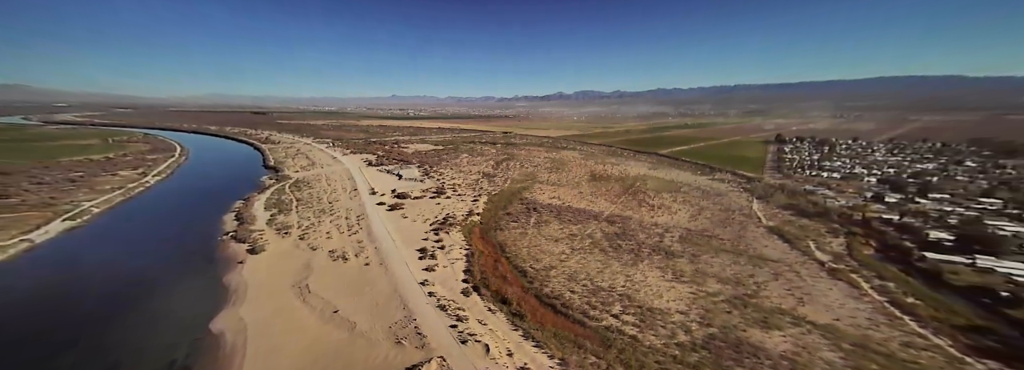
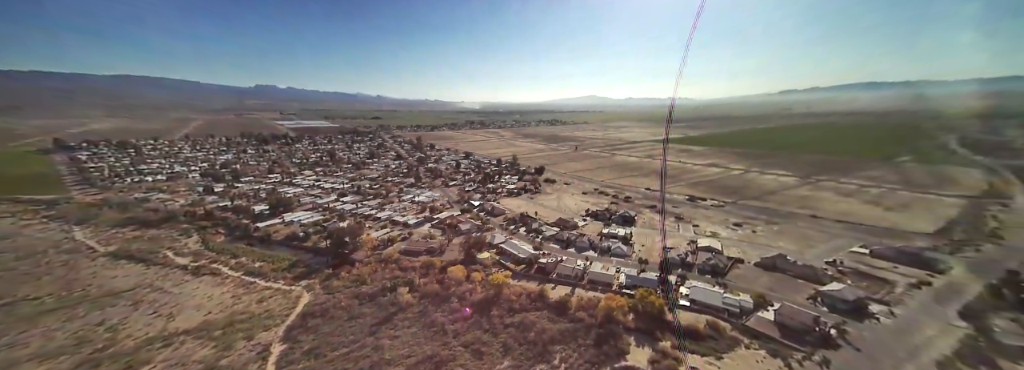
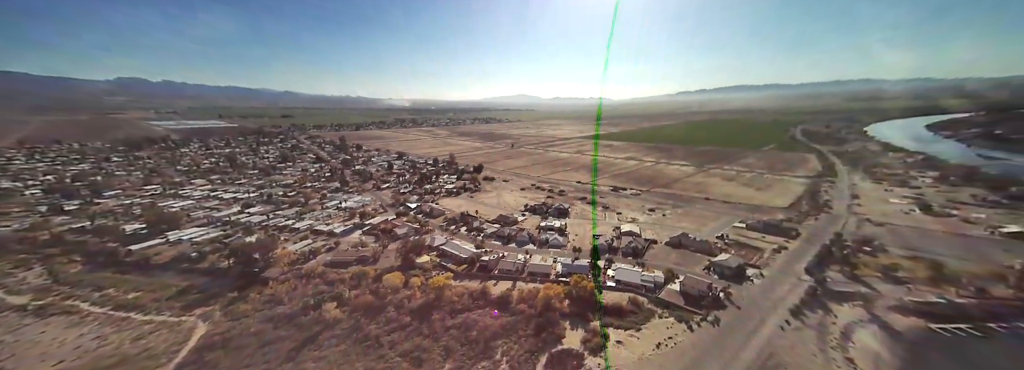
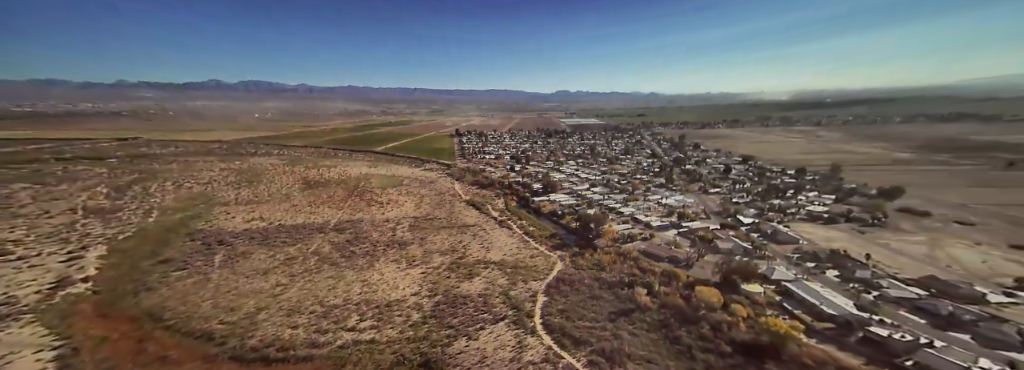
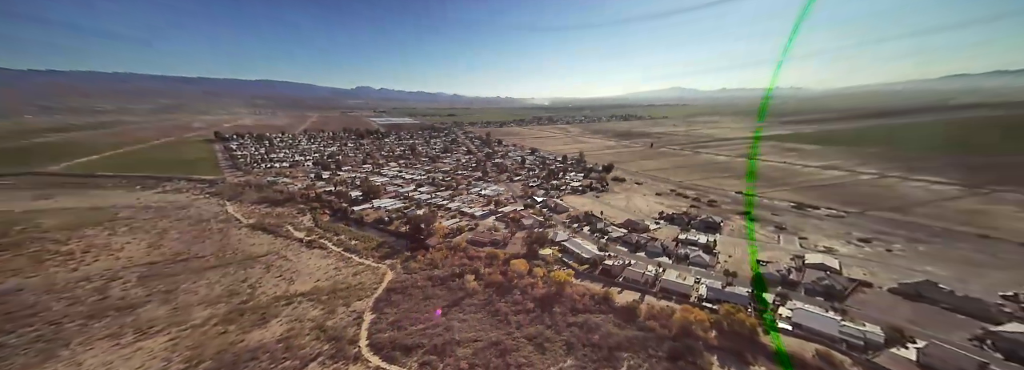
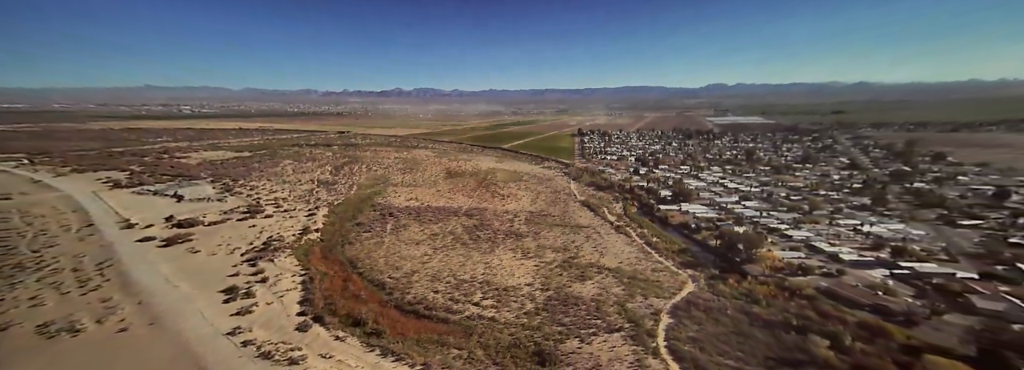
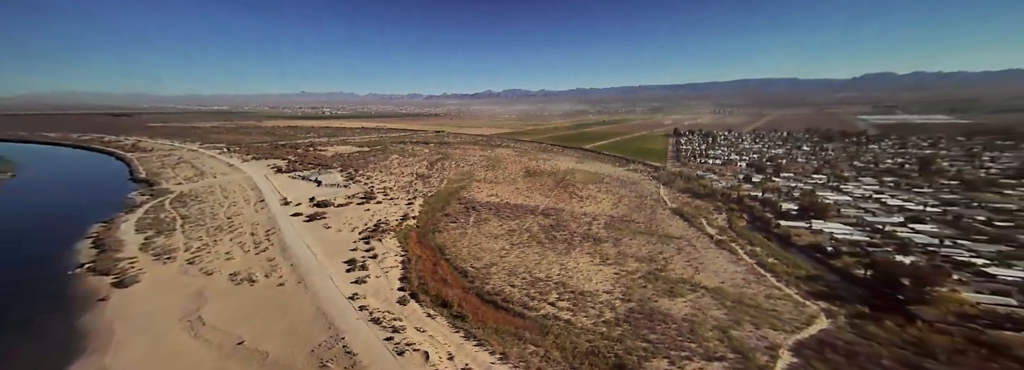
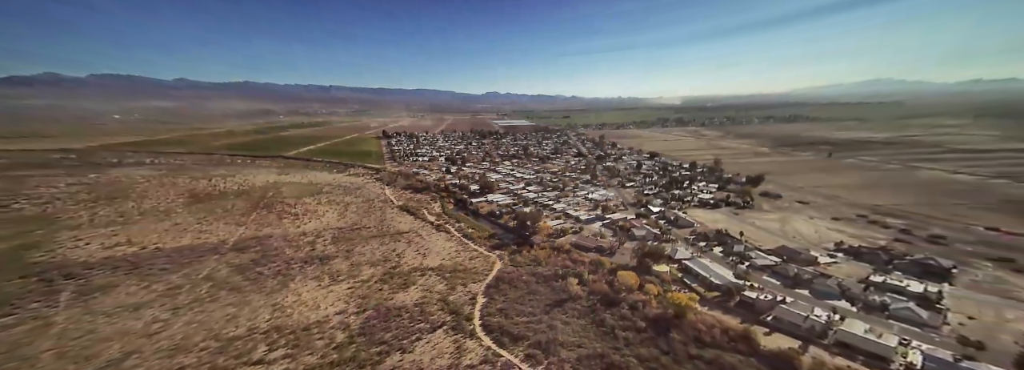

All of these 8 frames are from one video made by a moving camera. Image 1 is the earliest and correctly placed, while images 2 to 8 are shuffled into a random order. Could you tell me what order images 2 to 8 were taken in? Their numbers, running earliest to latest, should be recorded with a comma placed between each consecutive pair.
7, 6, 4, 8, 5, 2, 3
